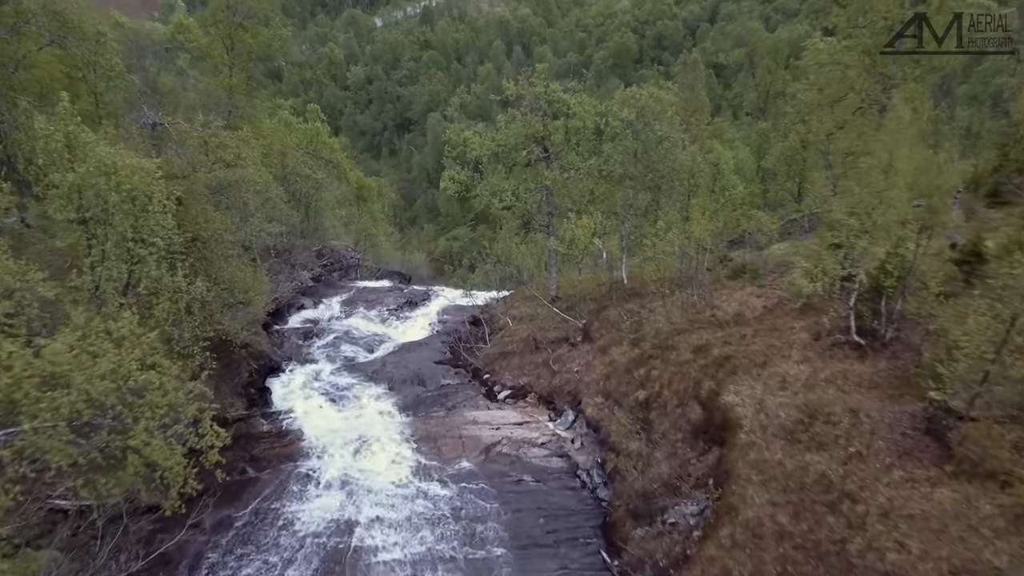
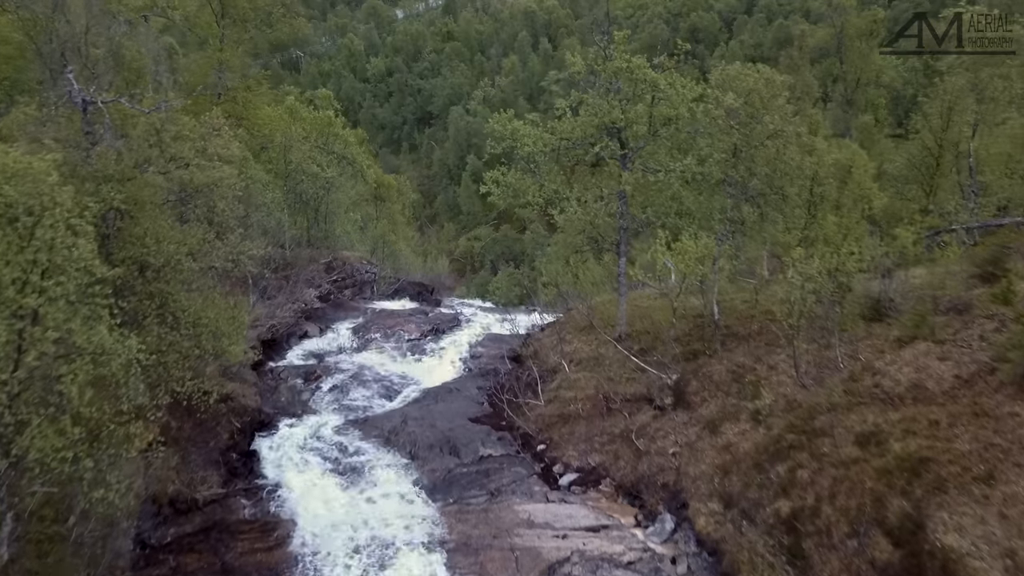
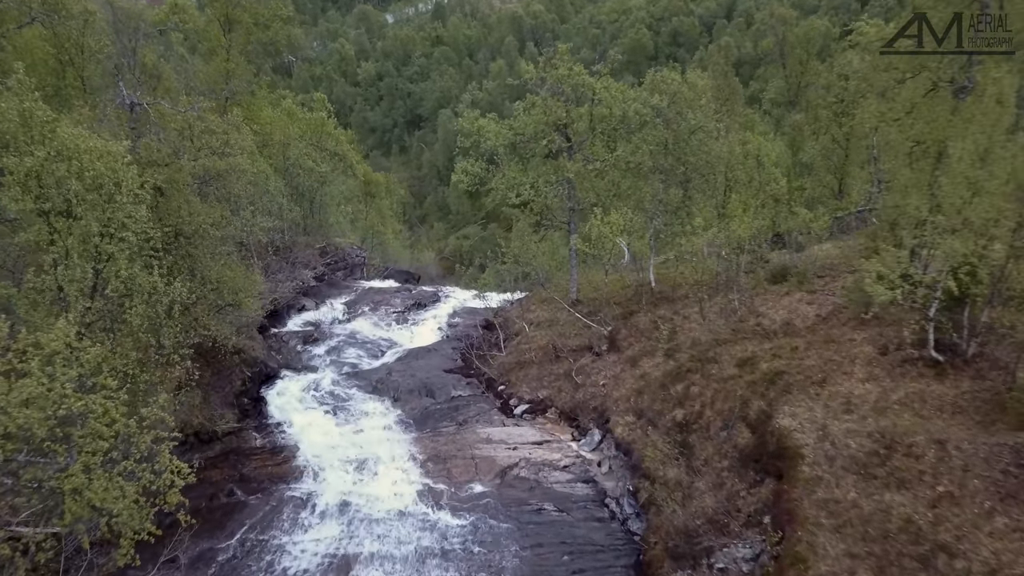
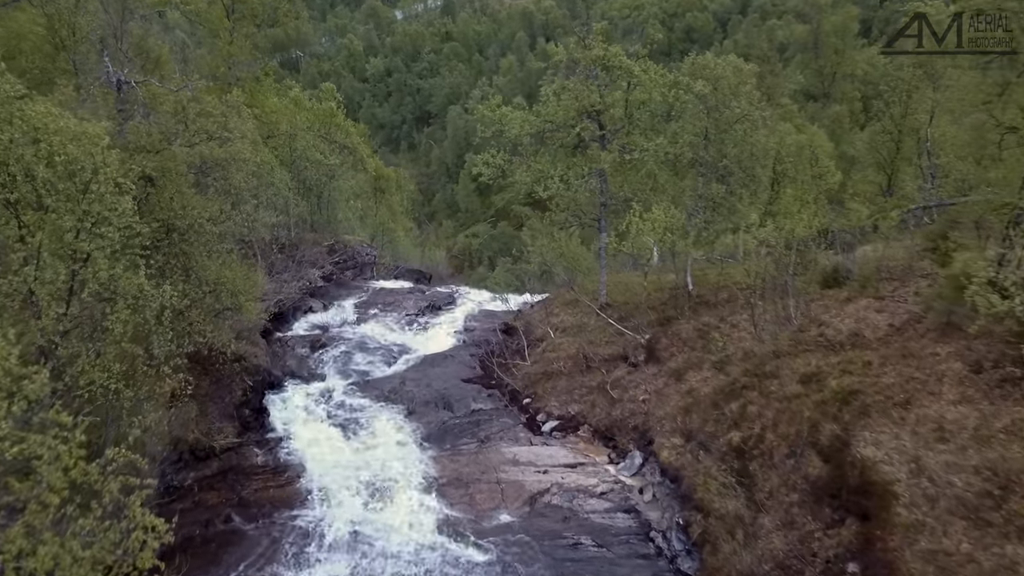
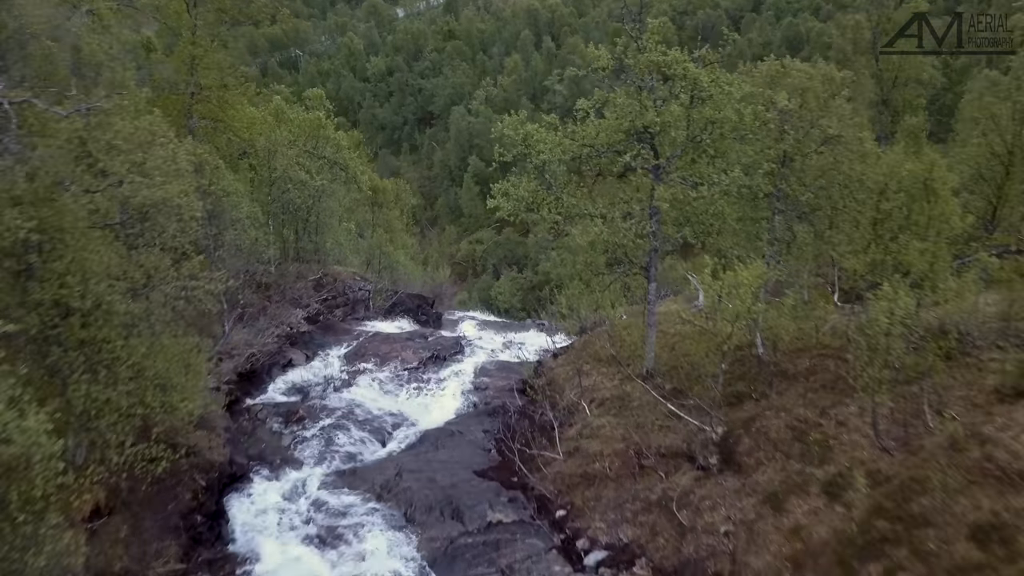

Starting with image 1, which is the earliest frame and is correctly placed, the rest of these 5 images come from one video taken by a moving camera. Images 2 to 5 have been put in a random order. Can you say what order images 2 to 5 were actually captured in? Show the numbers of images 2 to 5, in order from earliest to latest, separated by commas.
3, 4, 2, 5
